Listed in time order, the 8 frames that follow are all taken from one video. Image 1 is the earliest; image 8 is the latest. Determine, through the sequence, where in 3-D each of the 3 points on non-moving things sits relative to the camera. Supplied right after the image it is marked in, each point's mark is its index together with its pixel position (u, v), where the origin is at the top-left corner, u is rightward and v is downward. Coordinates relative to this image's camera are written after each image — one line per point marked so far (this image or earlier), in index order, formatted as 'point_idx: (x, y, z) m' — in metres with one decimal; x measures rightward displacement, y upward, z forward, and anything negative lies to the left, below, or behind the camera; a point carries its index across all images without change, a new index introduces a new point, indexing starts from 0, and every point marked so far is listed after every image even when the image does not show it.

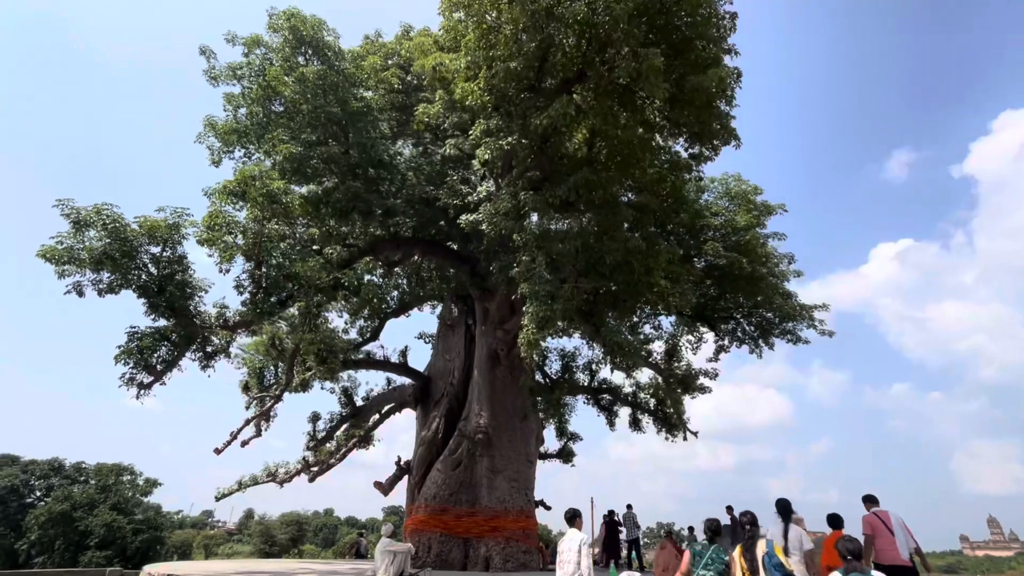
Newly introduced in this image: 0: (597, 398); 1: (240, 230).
0: (+2.7, -3.5, +15.6) m
1: (-5.1, +1.1, +9.1) m
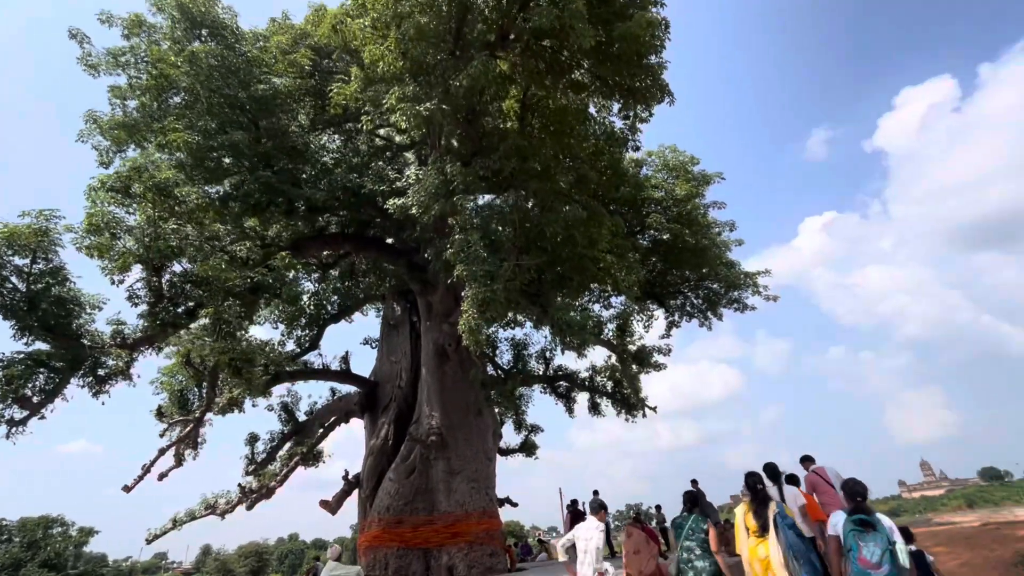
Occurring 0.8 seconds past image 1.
0: (+1.3, -3.0, +15.2) m
1: (-6.3, +0.9, +8.0) m
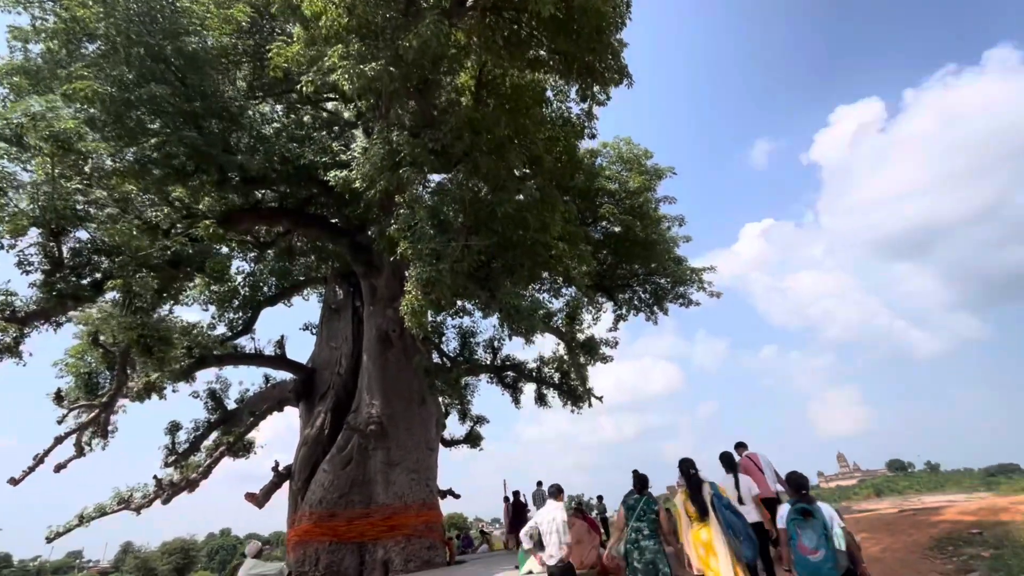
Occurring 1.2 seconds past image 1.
0: (-0.3, -2.7, +15.0) m
1: (-7.0, +1.4, +7.0) m
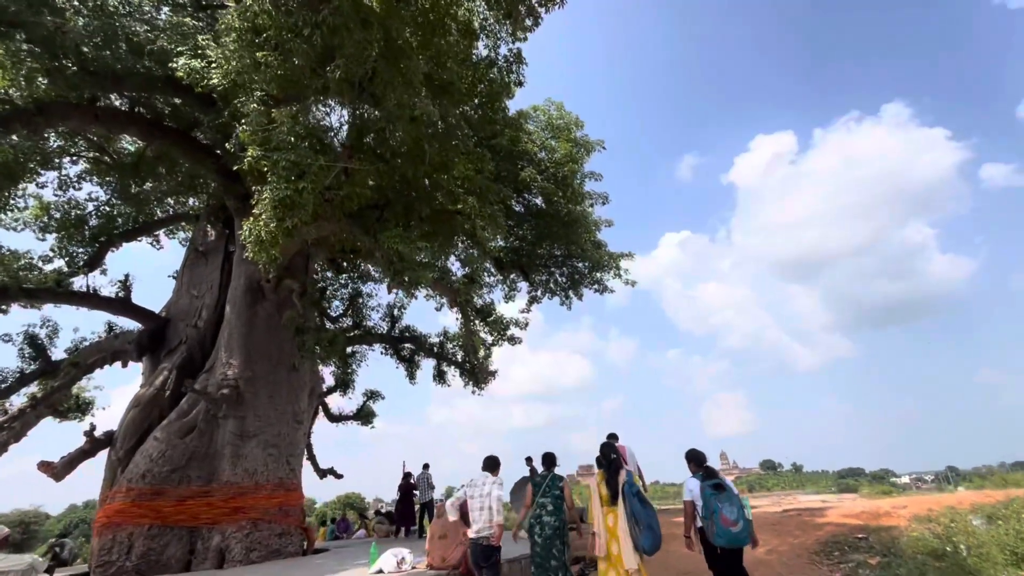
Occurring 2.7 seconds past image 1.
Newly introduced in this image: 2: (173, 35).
0: (-3.2, -1.7, +13.6) m
1: (-8.1, +2.8, +4.6) m
2: (-5.7, +4.2, +8.2) m
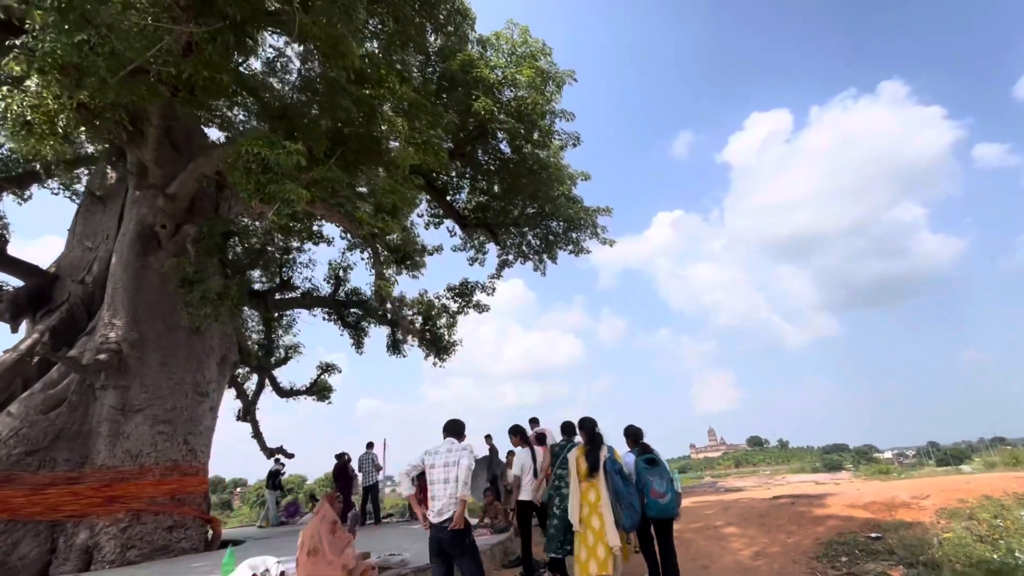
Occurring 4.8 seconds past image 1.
0: (-4.1, -0.6, +12.1) m
1: (-8.9, +3.5, +2.8) m
2: (-6.5, +5.0, +6.4) m
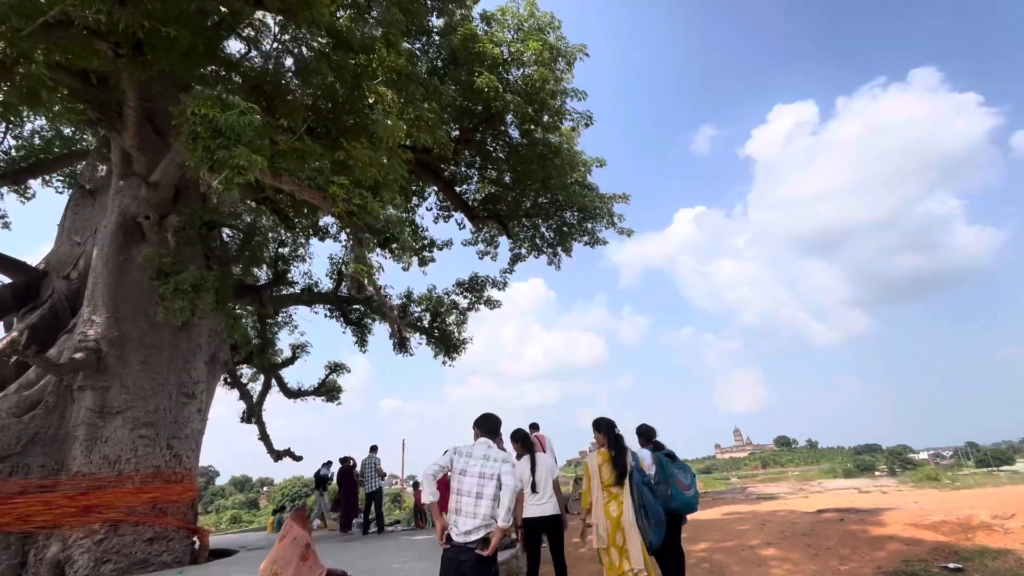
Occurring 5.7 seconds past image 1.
0: (-3.9, -0.5, +11.5) m
1: (-9.1, +3.5, +2.4) m
2: (-6.6, +5.1, +5.9) m
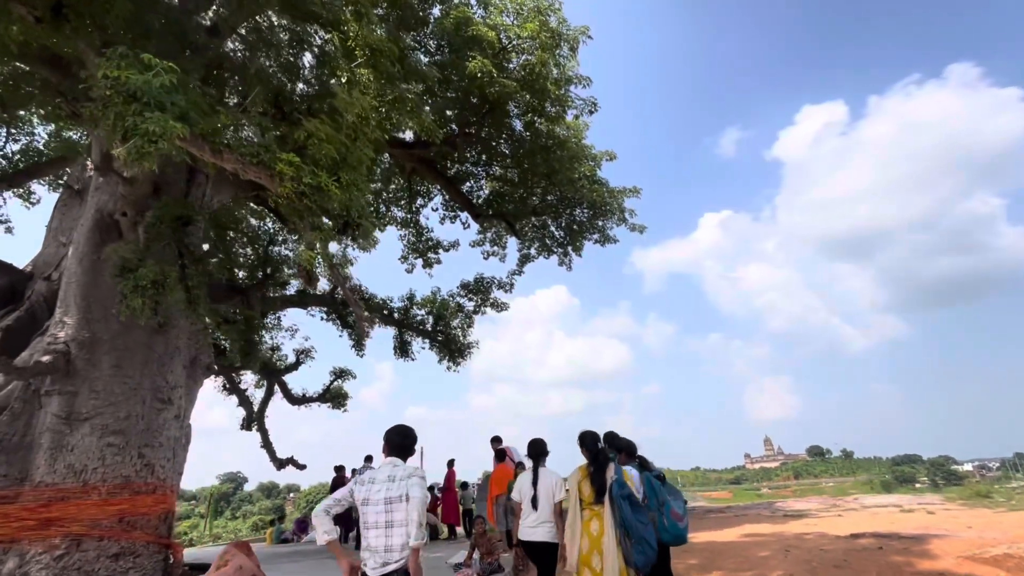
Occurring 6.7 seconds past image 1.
0: (-3.8, -0.6, +11.1) m
1: (-9.4, +3.6, +2.3) m
2: (-6.8, +5.1, +5.7) m
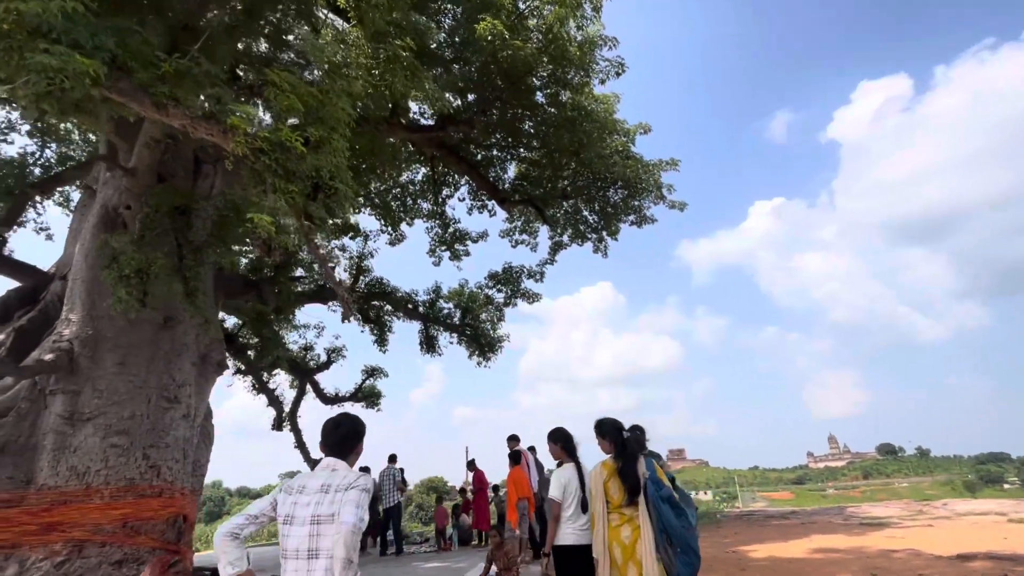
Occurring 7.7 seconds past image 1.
0: (-3.1, -0.4, +10.6) m
1: (-9.7, +3.5, +2.4) m
2: (-6.8, +5.1, +5.6) m
